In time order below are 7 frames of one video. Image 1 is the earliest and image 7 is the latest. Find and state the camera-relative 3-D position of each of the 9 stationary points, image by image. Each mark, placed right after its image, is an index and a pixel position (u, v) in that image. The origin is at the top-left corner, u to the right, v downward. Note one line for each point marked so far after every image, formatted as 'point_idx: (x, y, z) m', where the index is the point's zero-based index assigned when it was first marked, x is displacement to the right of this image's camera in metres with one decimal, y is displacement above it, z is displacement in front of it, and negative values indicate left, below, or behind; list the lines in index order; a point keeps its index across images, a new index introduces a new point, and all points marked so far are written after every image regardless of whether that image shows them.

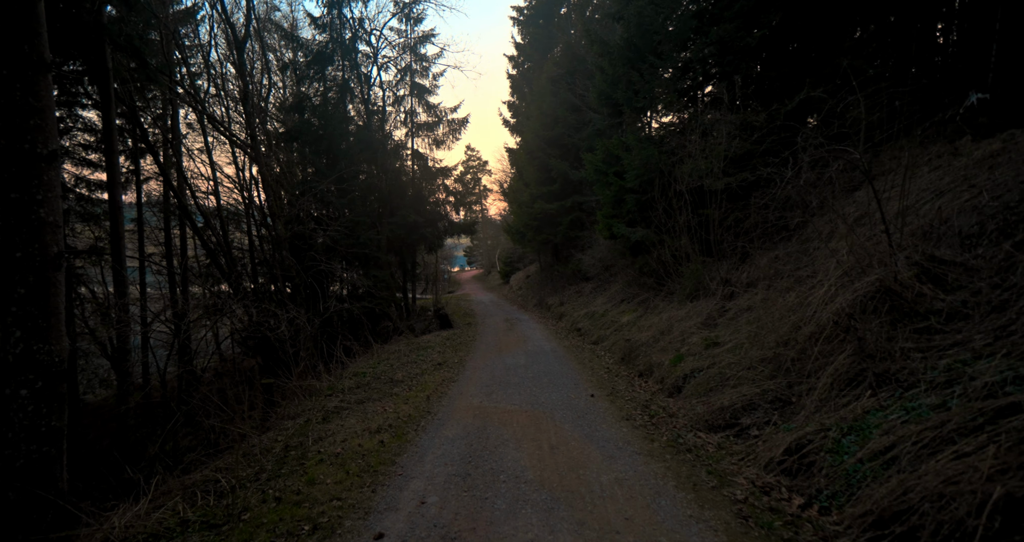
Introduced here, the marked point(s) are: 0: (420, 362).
0: (-2.2, -2.2, +12.8) m
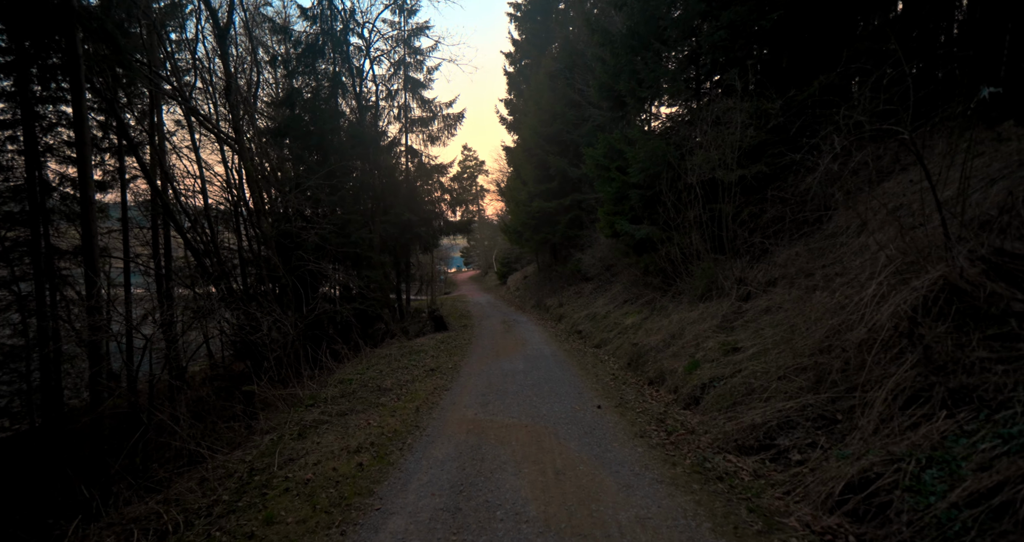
0: (-2.2, -2.2, +12.0) m
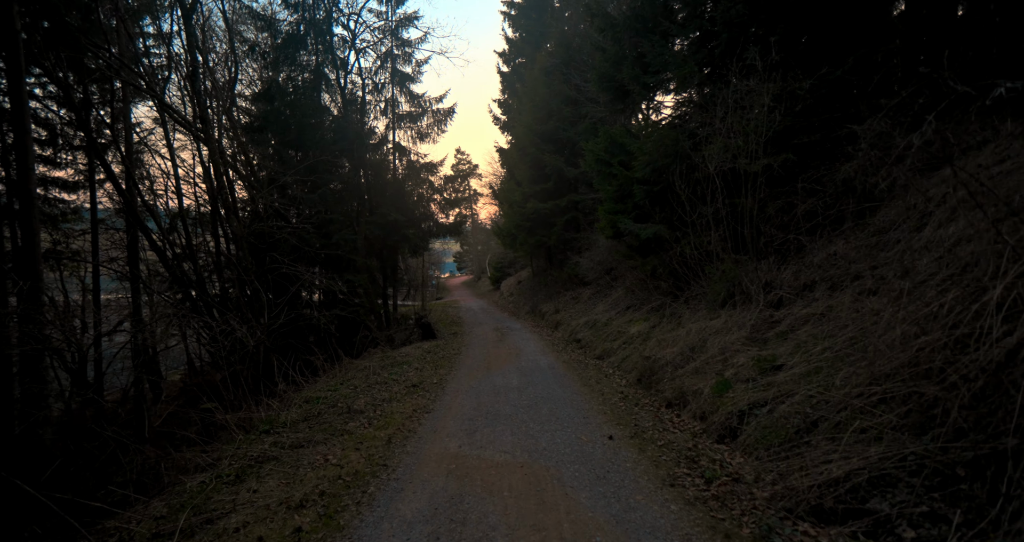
0: (-2.4, -2.2, +10.7) m
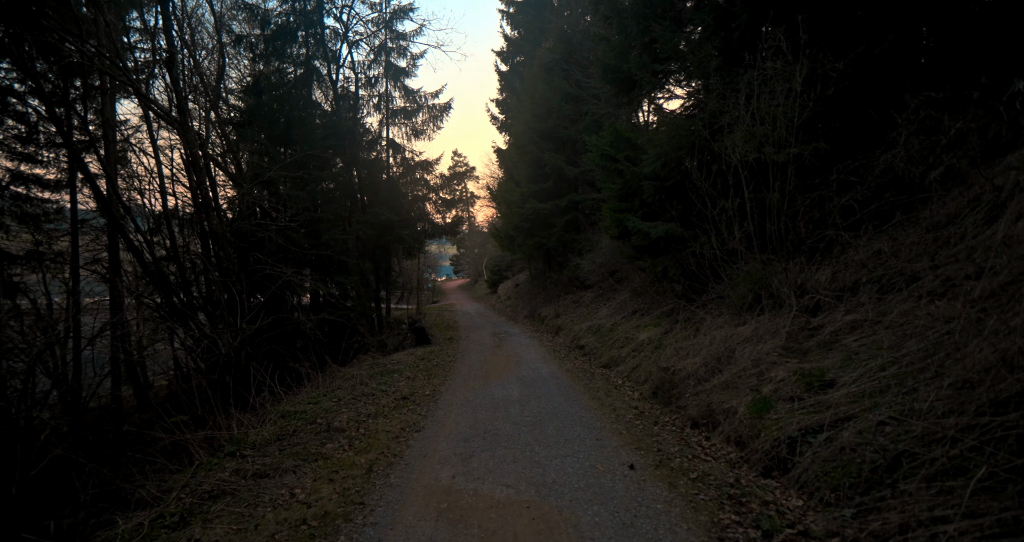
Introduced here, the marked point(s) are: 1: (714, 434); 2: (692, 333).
0: (-2.4, -2.2, +9.7) m
1: (+2.2, -1.7, +5.8) m
2: (+3.0, -1.0, +9.0) m
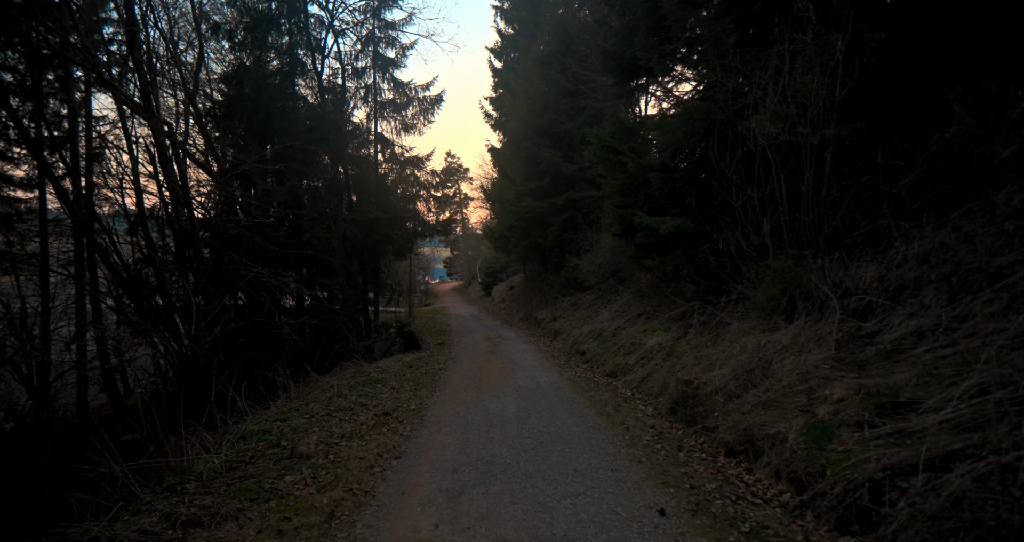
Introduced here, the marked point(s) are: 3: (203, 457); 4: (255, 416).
0: (-2.5, -2.2, +8.6) m
1: (+2.1, -1.7, +4.7) m
2: (+3.0, -1.0, +8.0) m
3: (-3.7, -2.2, +6.3) m
4: (-4.2, -2.4, +8.7) m
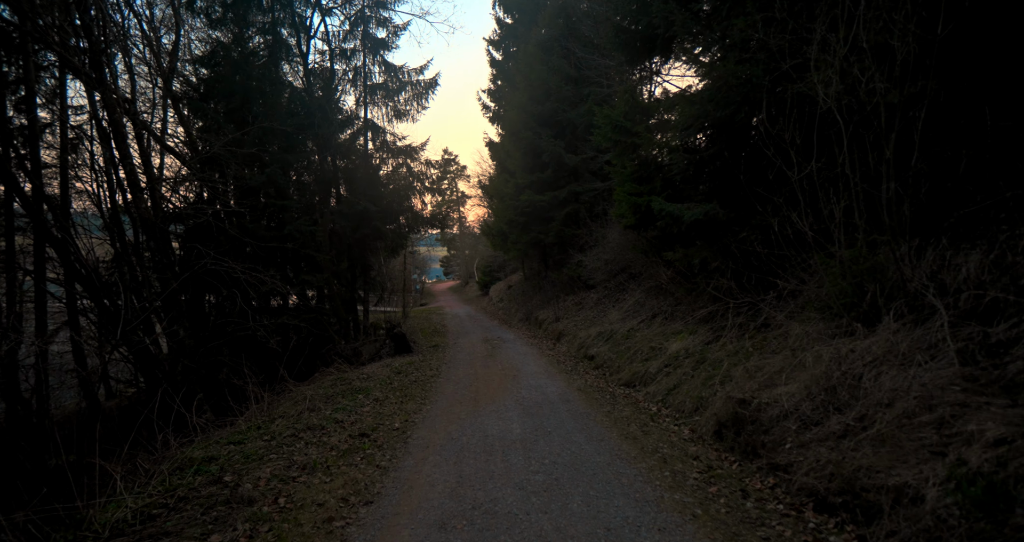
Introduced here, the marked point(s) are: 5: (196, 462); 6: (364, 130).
0: (-2.4, -2.1, +7.2) m
1: (+2.2, -1.6, +3.3) m
2: (+3.0, -0.9, +6.6) m
3: (-3.6, -2.1, +4.9) m
4: (-4.2, -2.3, +7.2) m
5: (-3.6, -2.1, +5.9) m
6: (-5.4, +5.1, +19.5) m
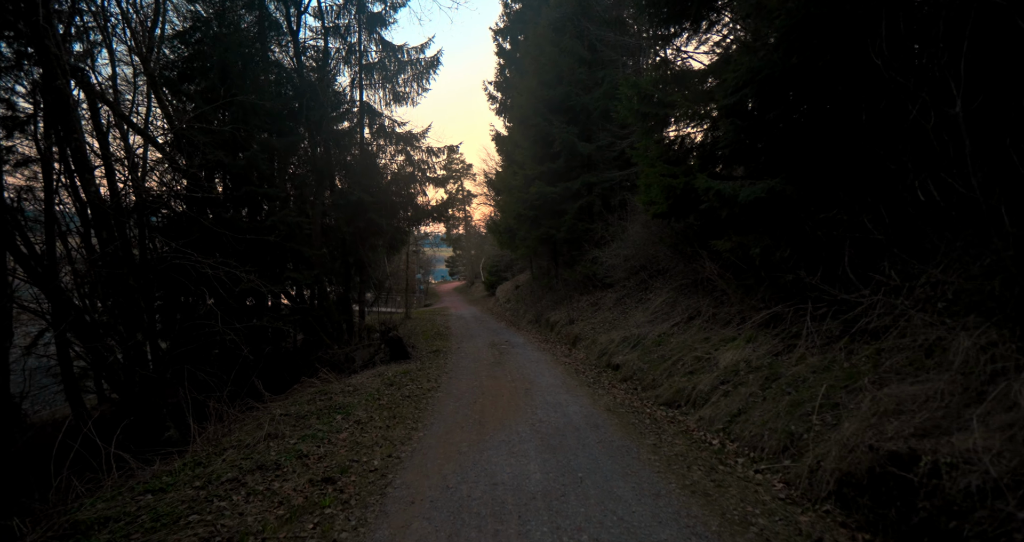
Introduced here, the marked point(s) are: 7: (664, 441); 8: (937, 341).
0: (-2.2, -2.0, +5.4) m
1: (+2.3, -1.5, +1.5) m
2: (+3.2, -0.8, +4.7) m
3: (-3.5, -2.0, +3.1) m
4: (-4.0, -2.1, +5.5) m
5: (-3.4, -2.0, +4.1) m
6: (-5.0, +5.2, +17.8) m
7: (+1.7, -1.9, +5.8) m
8: (+3.5, -0.5, +4.6) m
